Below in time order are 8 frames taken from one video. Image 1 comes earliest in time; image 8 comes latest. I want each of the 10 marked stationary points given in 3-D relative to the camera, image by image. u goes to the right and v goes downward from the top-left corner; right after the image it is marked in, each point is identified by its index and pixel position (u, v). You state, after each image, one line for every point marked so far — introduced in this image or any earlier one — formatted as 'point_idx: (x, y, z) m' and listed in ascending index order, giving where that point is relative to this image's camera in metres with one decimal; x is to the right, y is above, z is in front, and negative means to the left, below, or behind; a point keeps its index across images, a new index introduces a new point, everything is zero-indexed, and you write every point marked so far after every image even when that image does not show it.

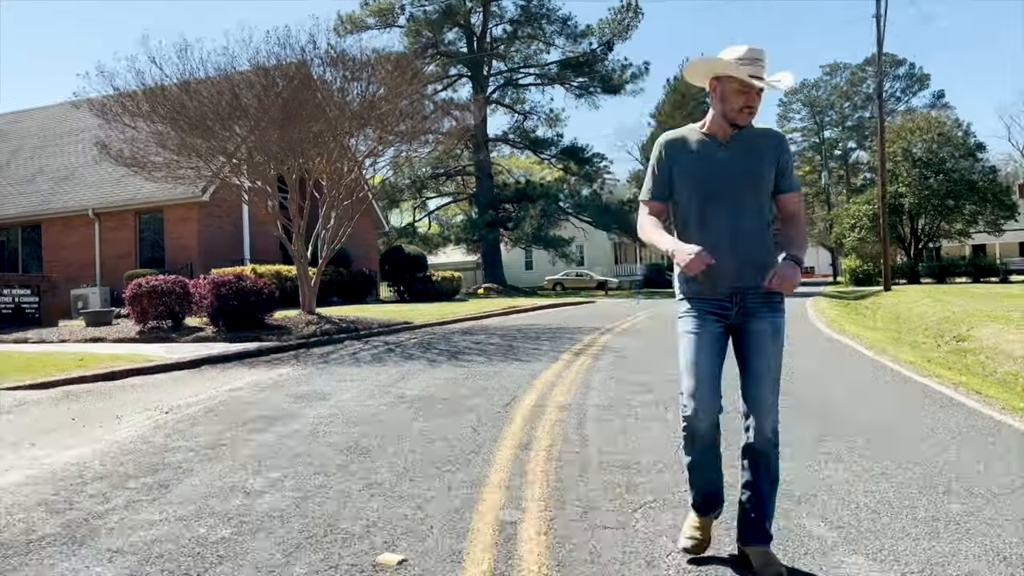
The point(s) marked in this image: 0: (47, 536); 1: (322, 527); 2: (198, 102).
0: (-2.2, -1.2, +3.9) m
1: (-0.9, -1.1, +4.0) m
2: (-5.9, +3.5, +15.4) m
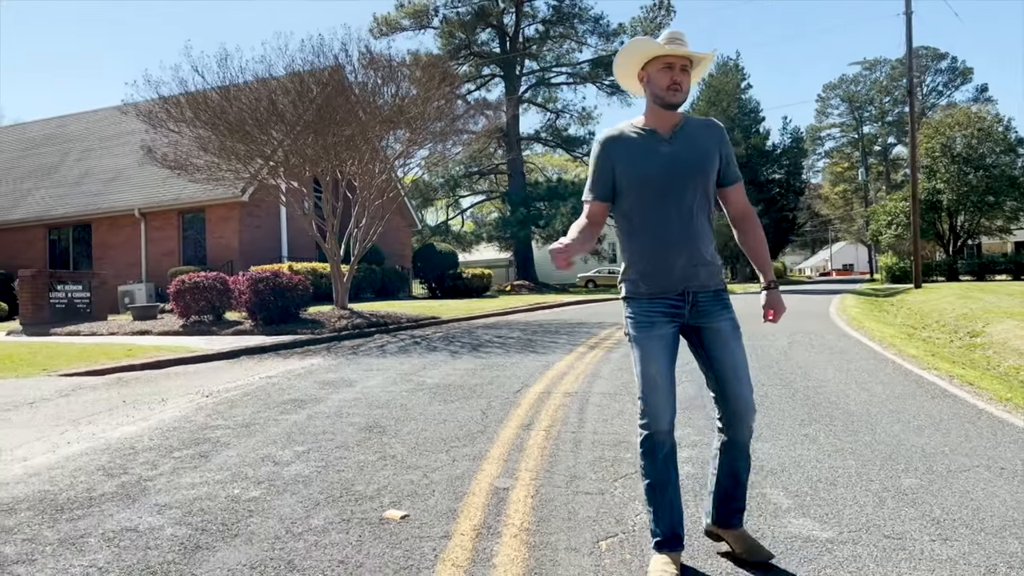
0: (-2.3, -1.1, +4.5) m
1: (-0.9, -1.1, +4.5) m
2: (-5.4, +3.5, +16.2) m
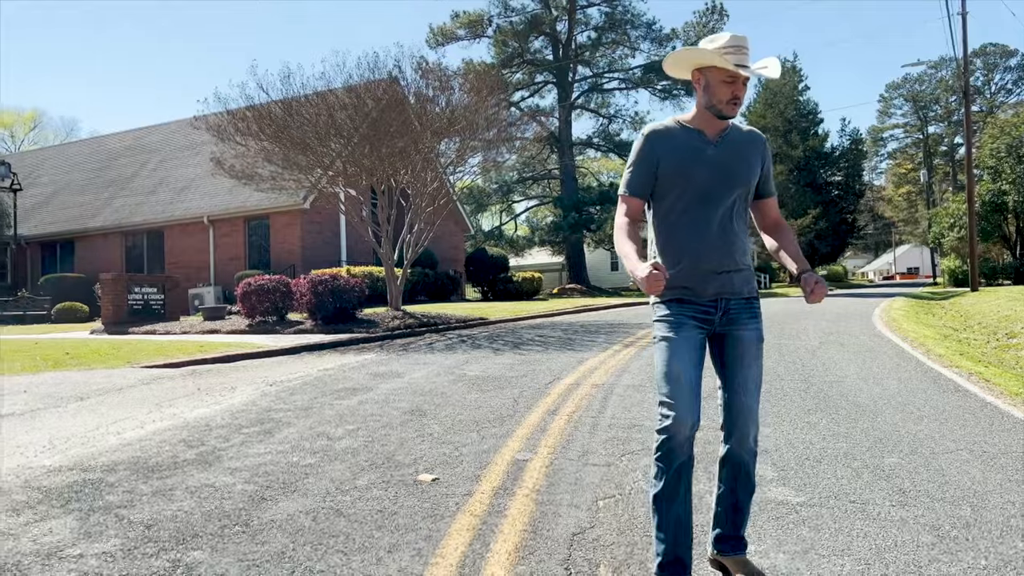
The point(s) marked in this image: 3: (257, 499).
0: (-2.1, -1.1, +5.4) m
1: (-0.8, -1.1, +5.3) m
2: (-4.5, +3.5, +17.3) m
3: (-1.4, -1.1, +4.4) m
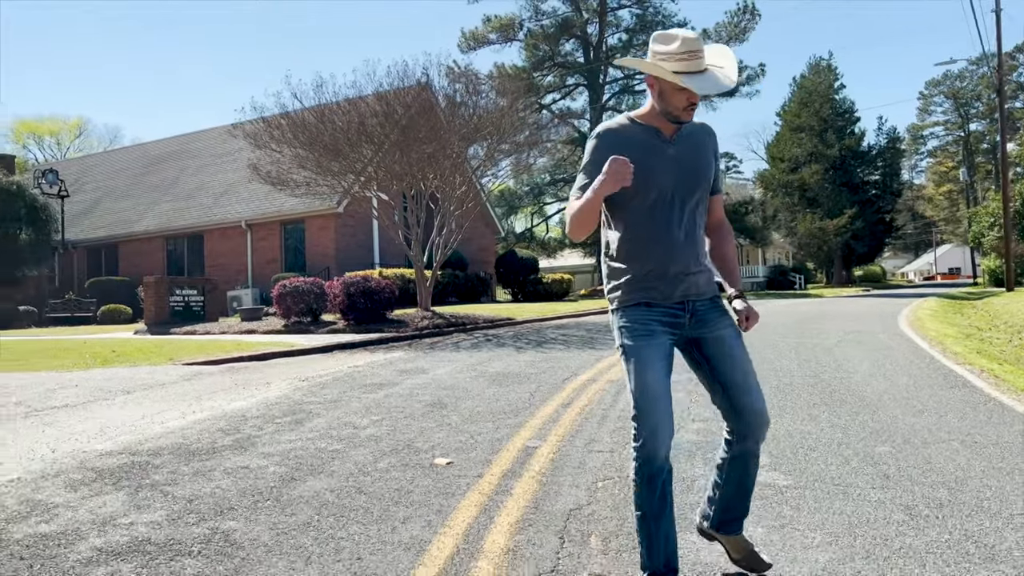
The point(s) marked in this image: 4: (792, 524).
0: (-2.1, -1.1, +5.9) m
1: (-0.8, -1.1, +5.7) m
2: (-3.9, +3.4, +17.9) m
3: (-1.3, -1.1, +4.9) m
4: (+1.4, -1.2, +4.1) m
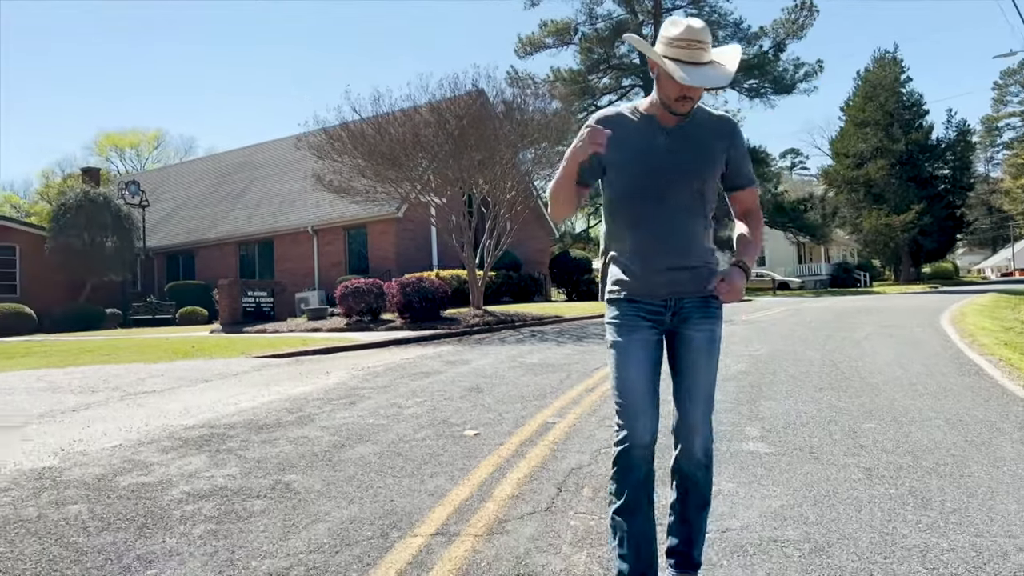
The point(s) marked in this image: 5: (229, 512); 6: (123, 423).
0: (-1.9, -1.1, +6.8) m
1: (-0.6, -1.1, +6.6) m
2: (-2.8, +3.4, +18.9) m
3: (-1.2, -1.1, +5.8) m
4: (+1.4, -1.1, +4.8) m
5: (-1.5, -1.2, +4.4) m
6: (-3.3, -1.1, +6.9) m
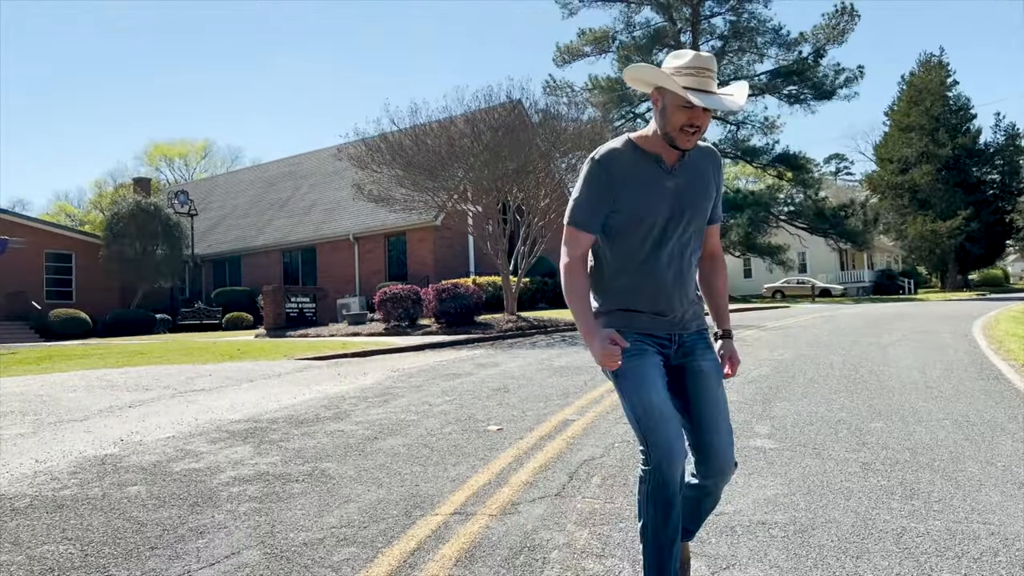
0: (-1.7, -1.1, +7.3) m
1: (-0.4, -1.1, +7.0) m
2: (-2.0, +3.3, +19.5) m
3: (-1.1, -1.1, +6.2) m
4: (+1.5, -1.1, +5.1) m
5: (-1.4, -1.2, +4.8) m
6: (-3.1, -1.2, +7.5) m
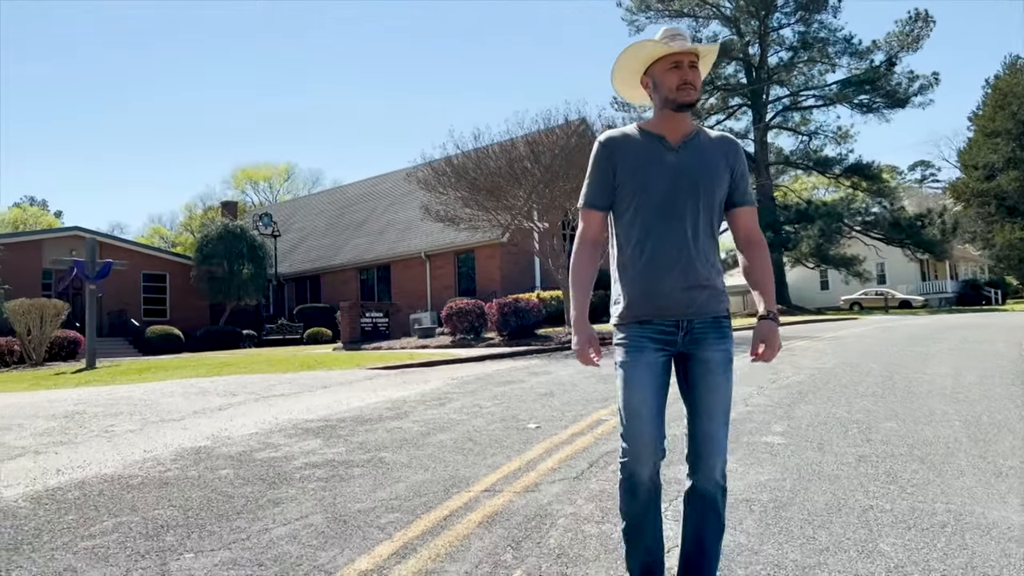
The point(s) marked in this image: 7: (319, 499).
0: (-1.3, -1.3, +8.2) m
1: (0.0, -1.2, +7.8) m
2: (-0.5, +2.9, +20.5) m
3: (-0.8, -1.3, +7.1) m
4: (+1.7, -1.2, +5.7) m
5: (-1.2, -1.3, +5.7) m
6: (-2.6, -1.3, +8.5) m
7: (-1.2, -1.3, +5.1) m
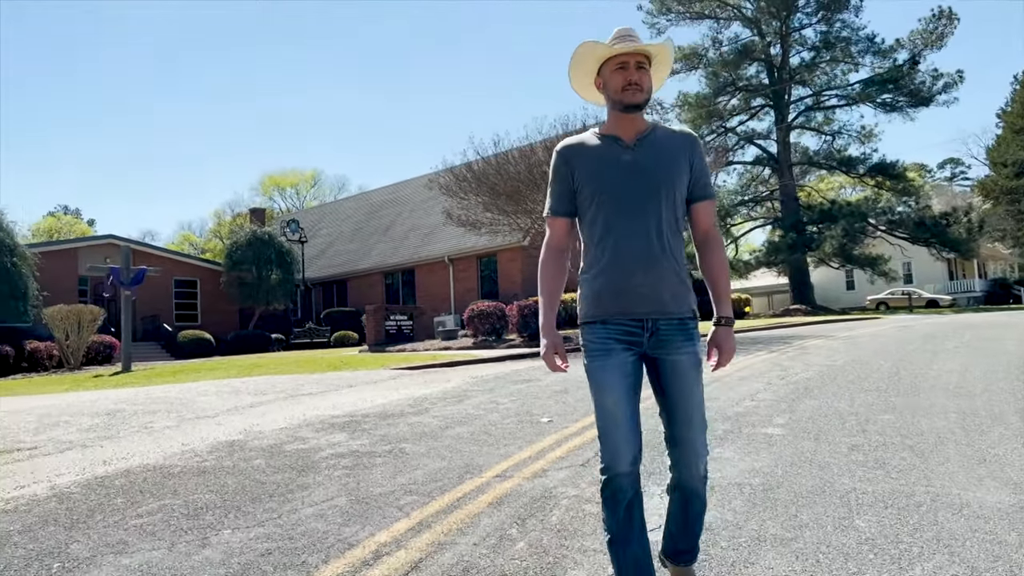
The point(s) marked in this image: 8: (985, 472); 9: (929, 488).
0: (-1.1, -1.3, +8.7) m
1: (+0.1, -1.2, +8.2) m
2: (0.0, +2.9, +20.9) m
3: (-0.6, -1.3, +7.5) m
4: (+1.8, -1.2, +6.1) m
5: (-1.2, -1.3, +6.2) m
6: (-2.5, -1.4, +9.0) m
7: (-1.1, -1.3, +5.5) m
8: (+3.1, -1.2, +5.3) m
9: (+2.5, -1.2, +5.0) m
